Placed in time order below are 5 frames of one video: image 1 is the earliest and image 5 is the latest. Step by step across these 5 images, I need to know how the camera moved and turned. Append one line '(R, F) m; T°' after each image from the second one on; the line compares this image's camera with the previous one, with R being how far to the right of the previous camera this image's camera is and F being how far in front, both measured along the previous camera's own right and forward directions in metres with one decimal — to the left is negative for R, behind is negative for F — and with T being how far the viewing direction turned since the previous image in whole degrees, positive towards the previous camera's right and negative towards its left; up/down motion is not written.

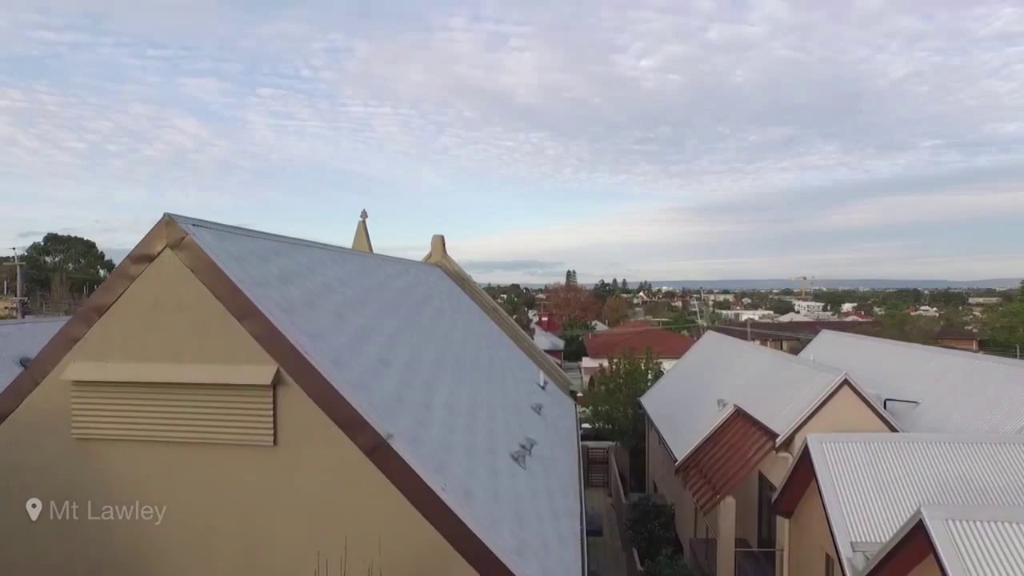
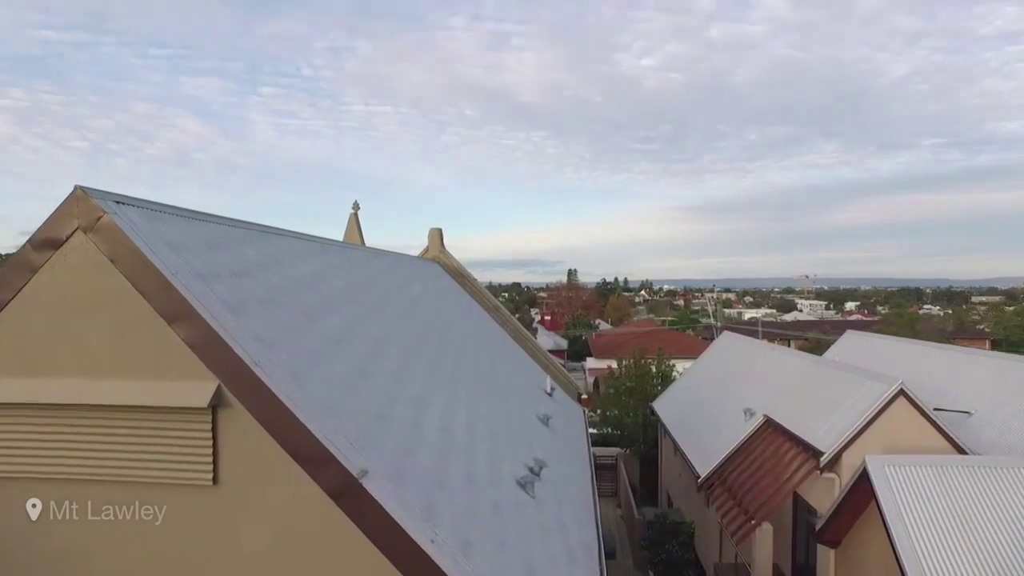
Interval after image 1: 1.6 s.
(-0.1, +1.4) m; 0°
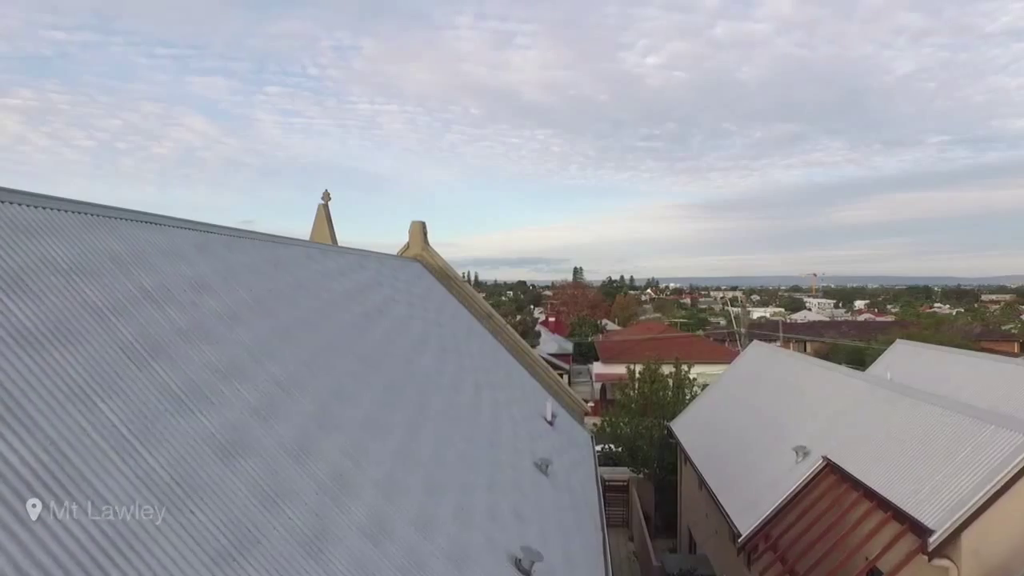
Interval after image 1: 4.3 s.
(+0.3, +2.8) m; 0°
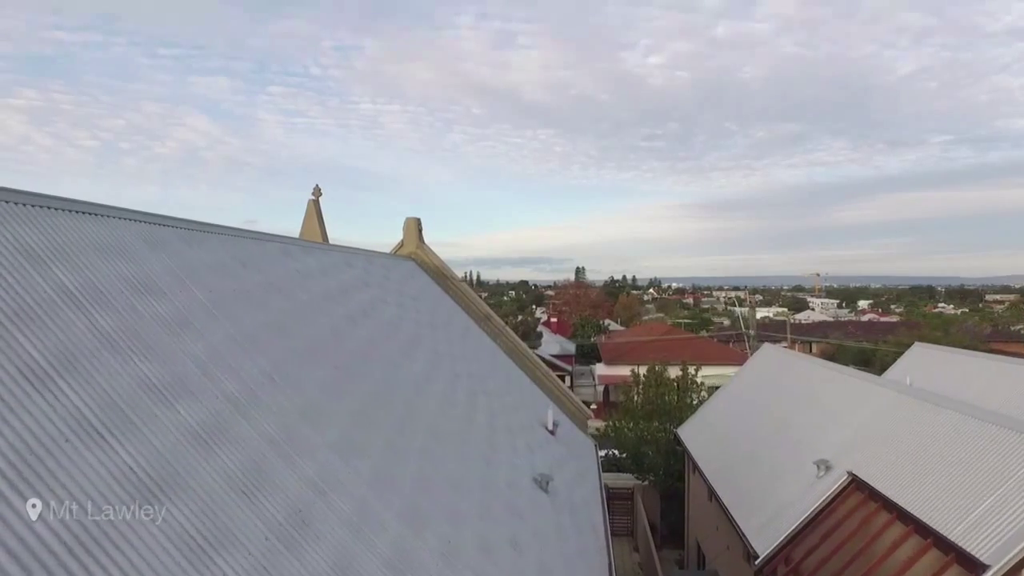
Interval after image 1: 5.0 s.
(+0.1, +0.8) m; 0°
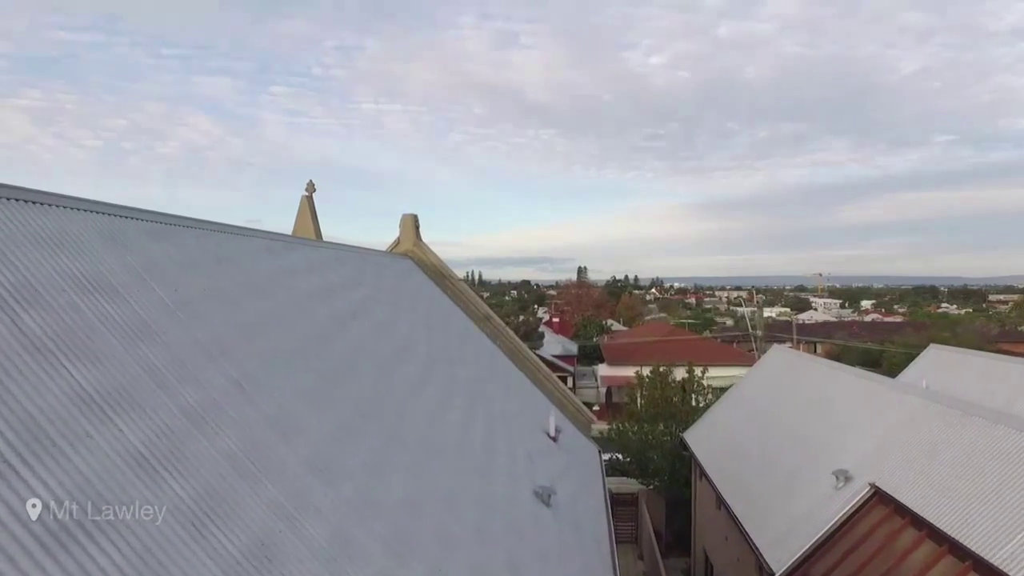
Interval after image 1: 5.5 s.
(0.0, +0.6) m; 0°
